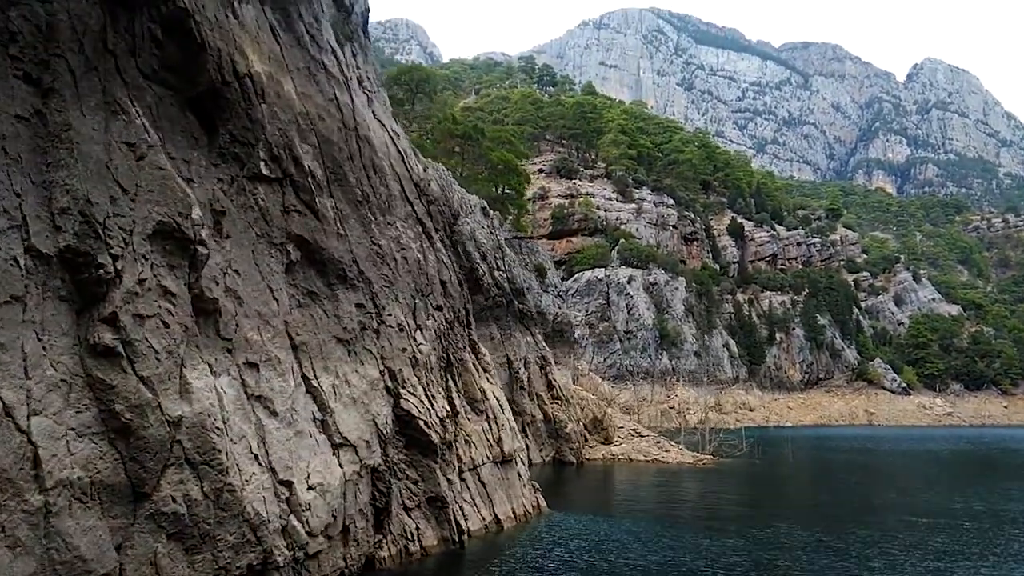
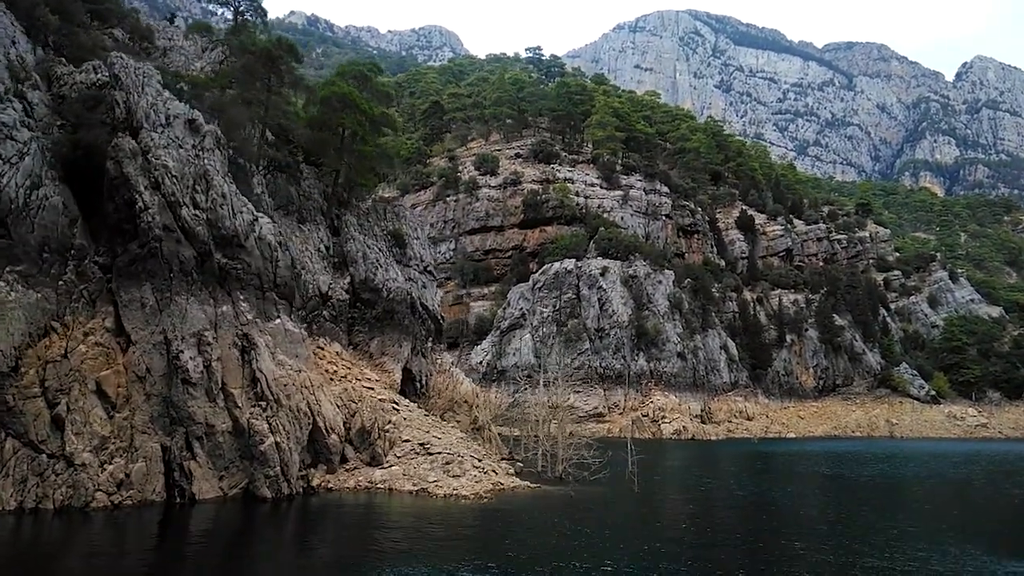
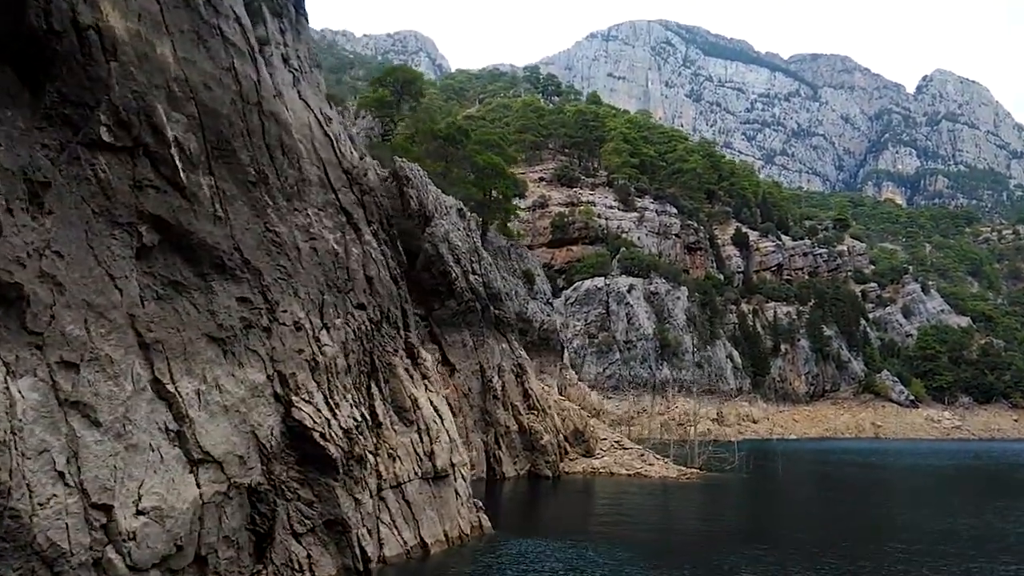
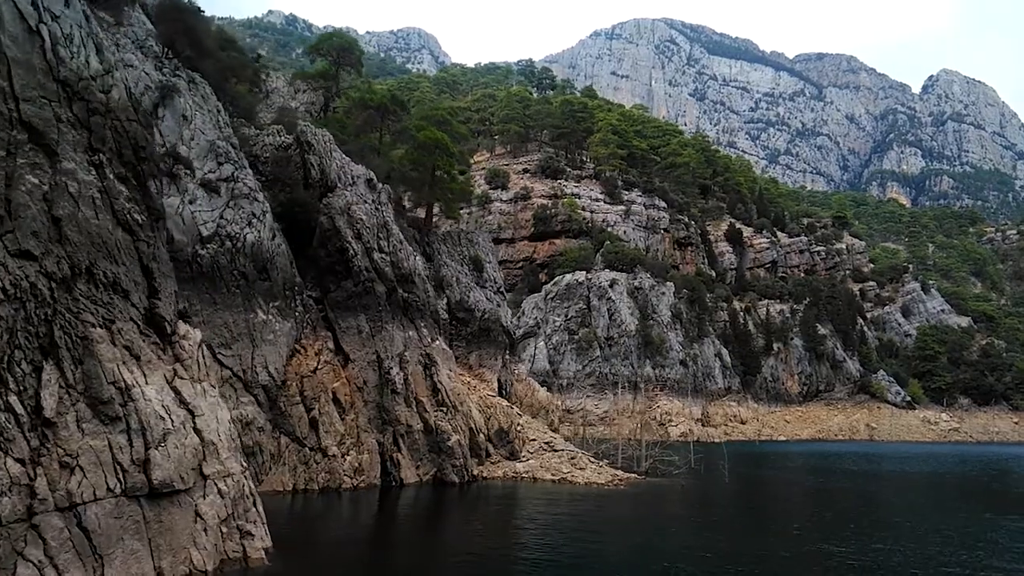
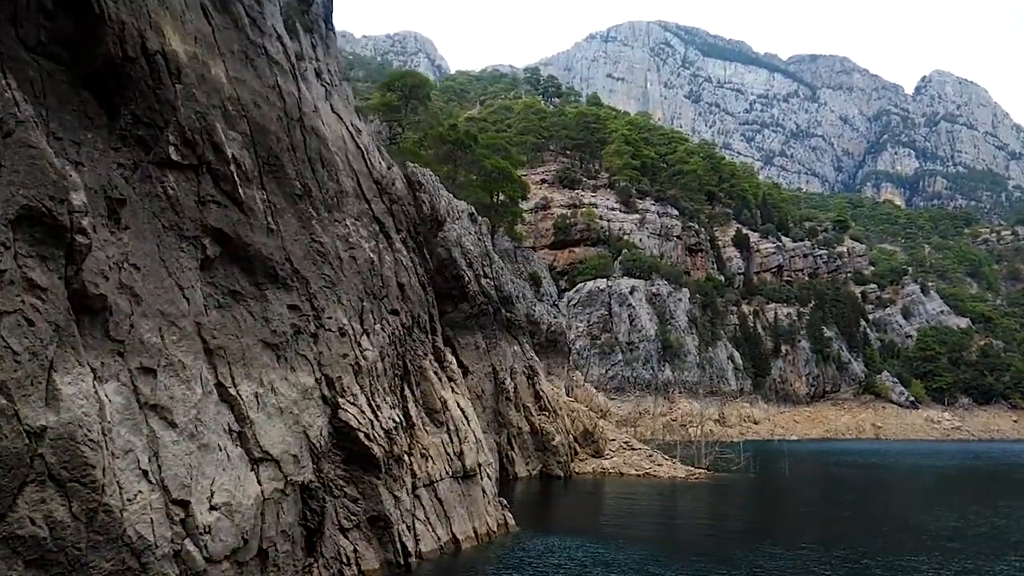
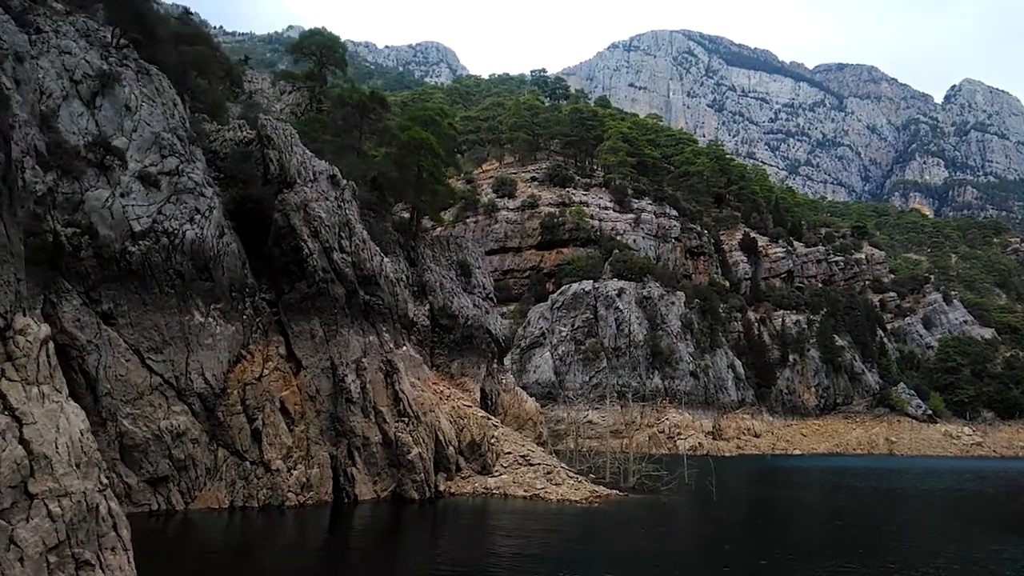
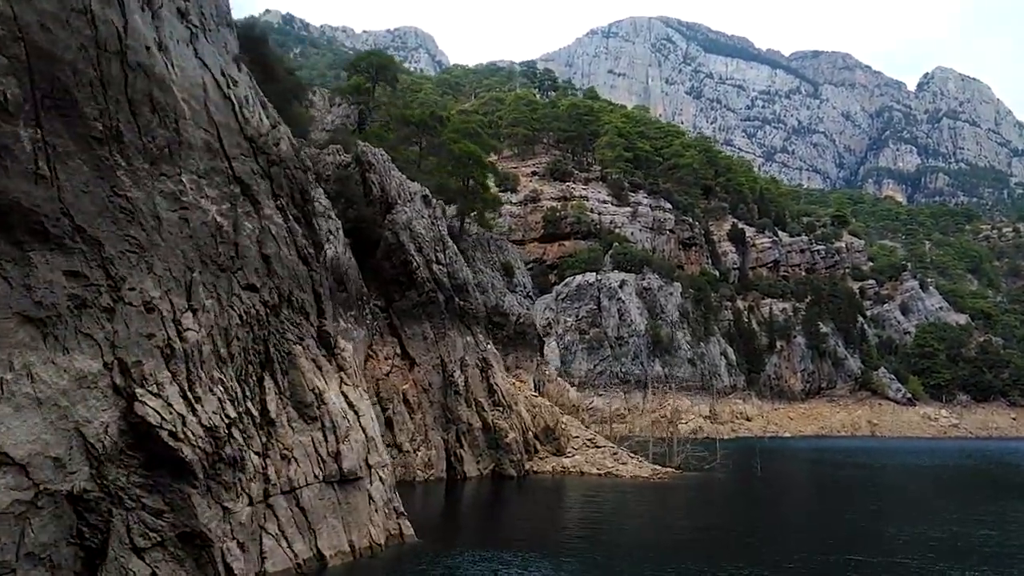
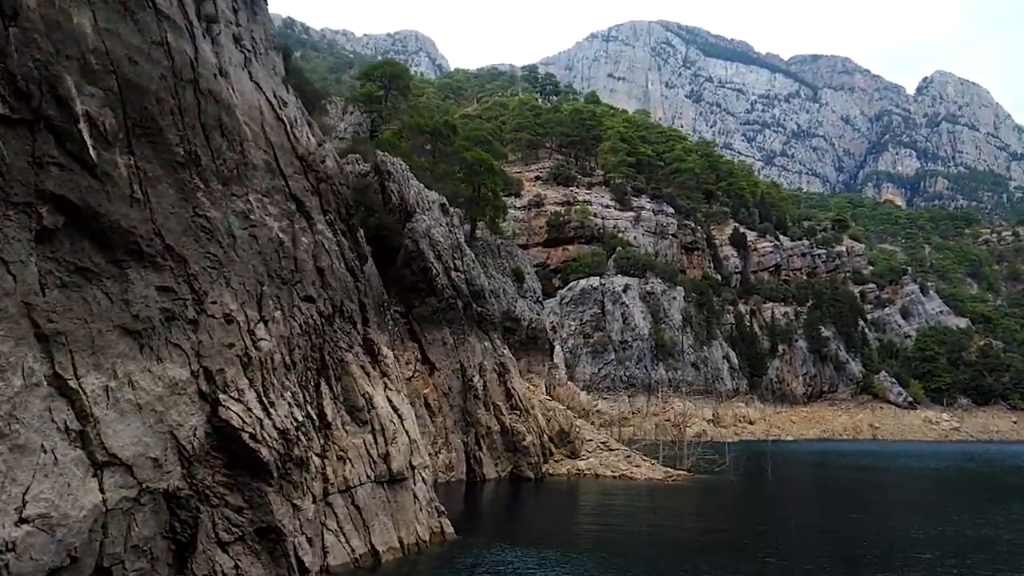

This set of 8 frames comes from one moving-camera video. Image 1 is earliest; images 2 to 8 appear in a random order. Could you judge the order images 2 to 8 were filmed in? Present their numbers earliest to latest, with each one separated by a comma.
5, 3, 8, 7, 4, 6, 2
